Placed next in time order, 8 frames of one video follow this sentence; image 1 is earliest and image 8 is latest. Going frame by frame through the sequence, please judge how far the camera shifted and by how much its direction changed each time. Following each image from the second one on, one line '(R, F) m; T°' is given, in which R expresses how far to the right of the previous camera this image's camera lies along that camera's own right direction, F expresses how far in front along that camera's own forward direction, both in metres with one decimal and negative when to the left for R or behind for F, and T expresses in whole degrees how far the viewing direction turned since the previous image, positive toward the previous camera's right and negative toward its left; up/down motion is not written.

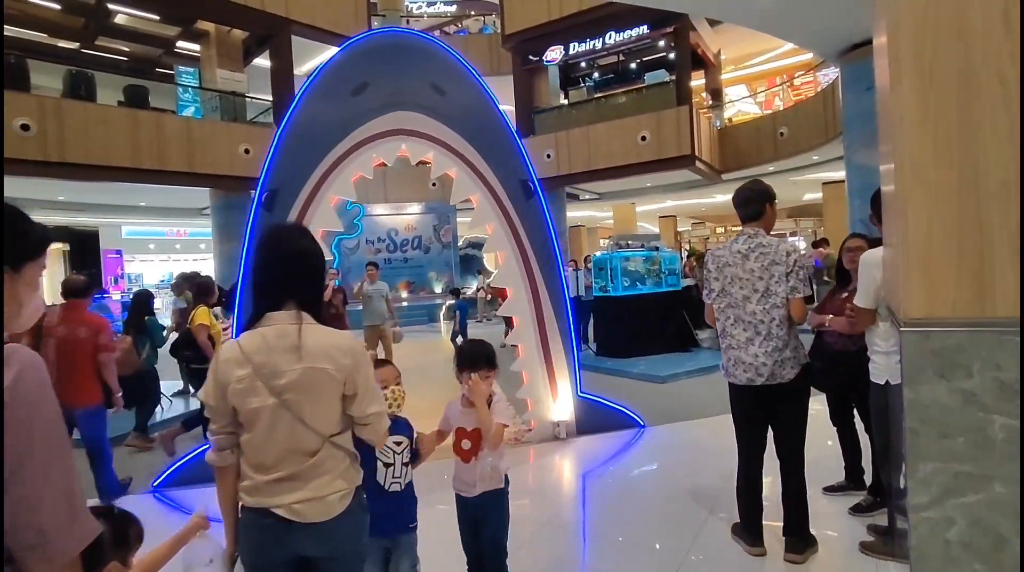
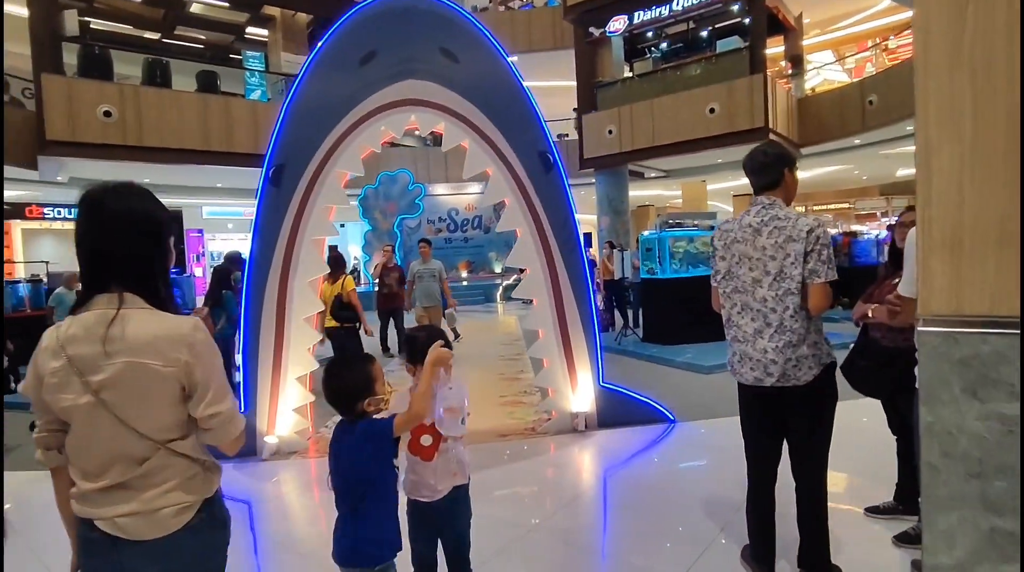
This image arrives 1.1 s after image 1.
(+0.4, +0.3) m; -7°
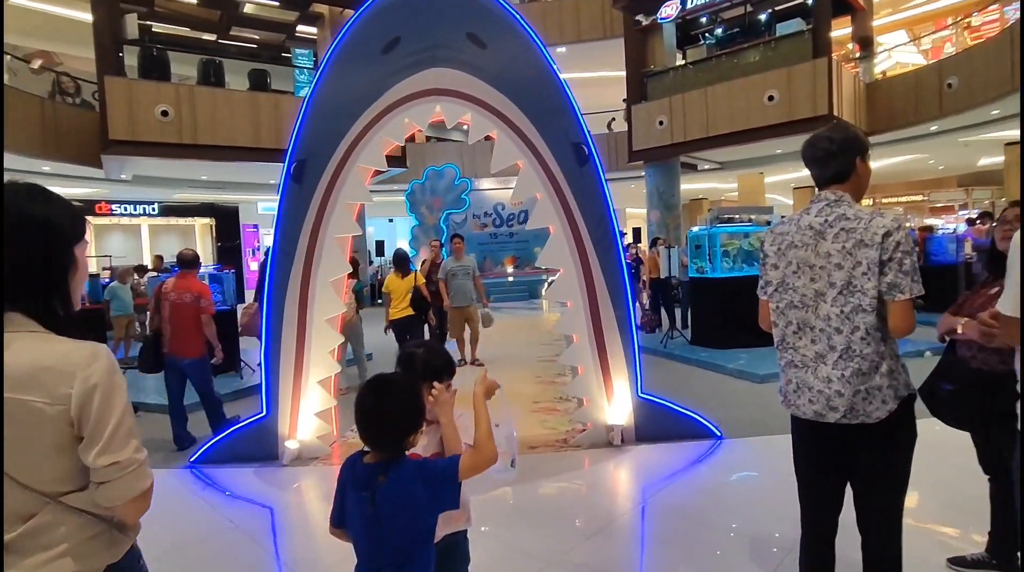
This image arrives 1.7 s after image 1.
(+0.1, +0.3) m; -5°
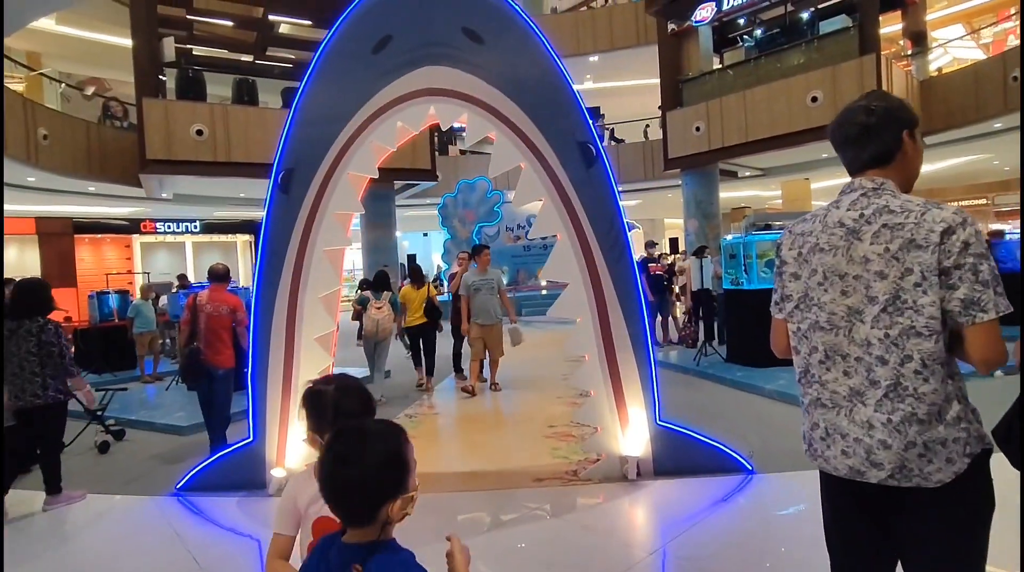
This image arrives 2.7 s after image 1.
(+0.2, +0.3) m; -4°
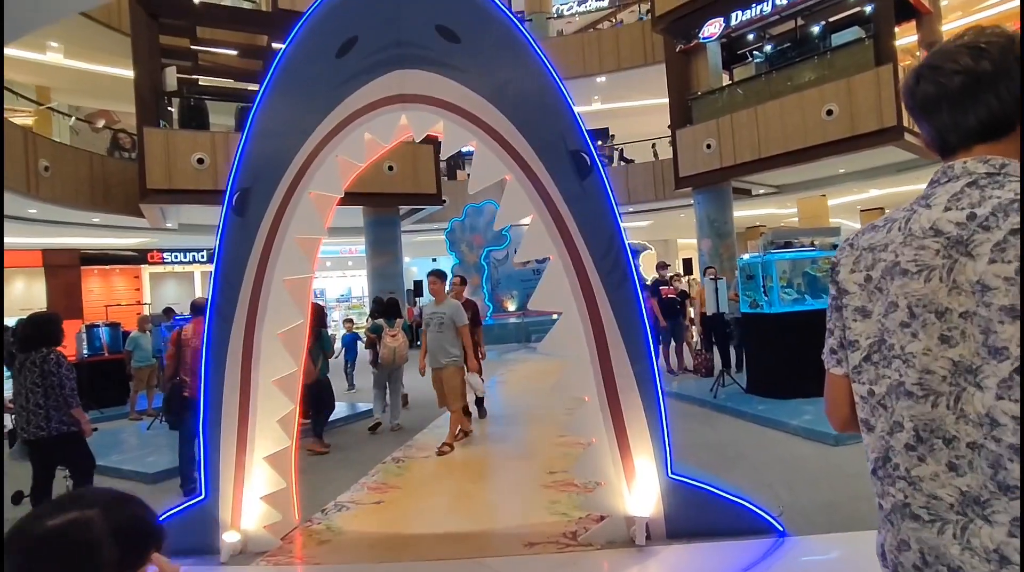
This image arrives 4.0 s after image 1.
(+0.1, +0.4) m; -1°
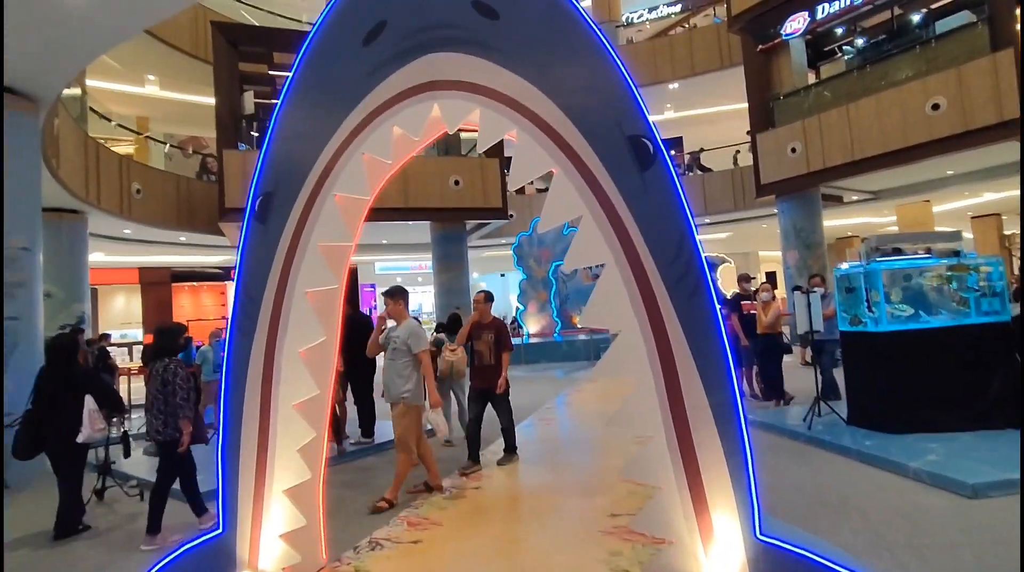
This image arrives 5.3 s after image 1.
(+0.1, +0.4) m; -7°
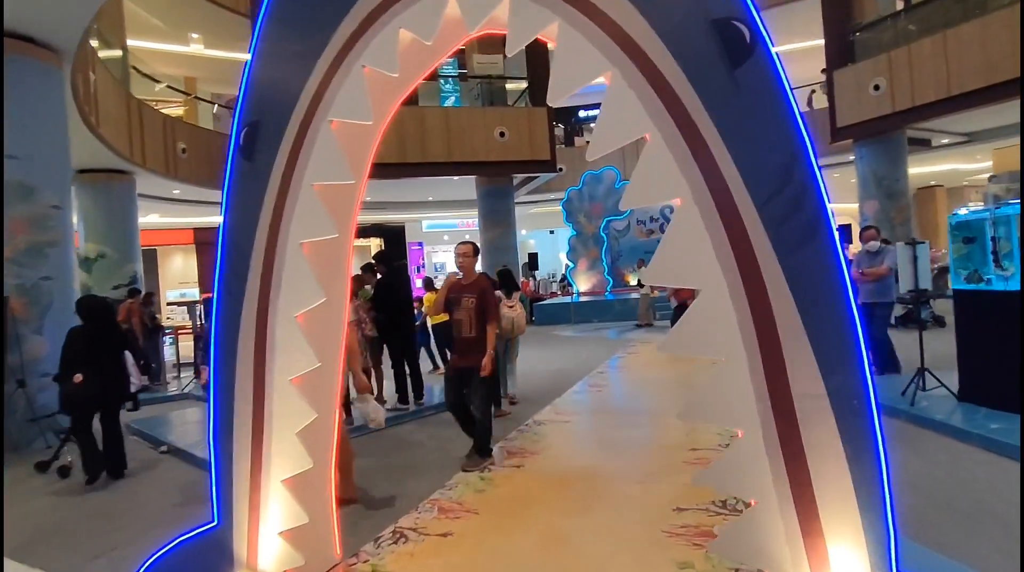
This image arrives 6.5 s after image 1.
(0.0, +0.5) m; -5°
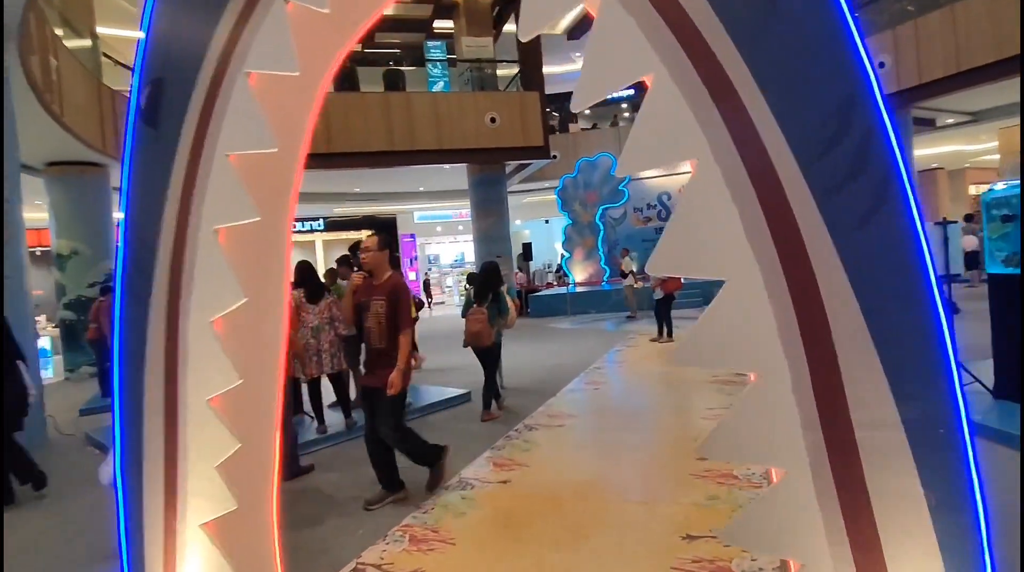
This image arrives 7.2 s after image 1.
(+0.1, +0.4) m; 0°
